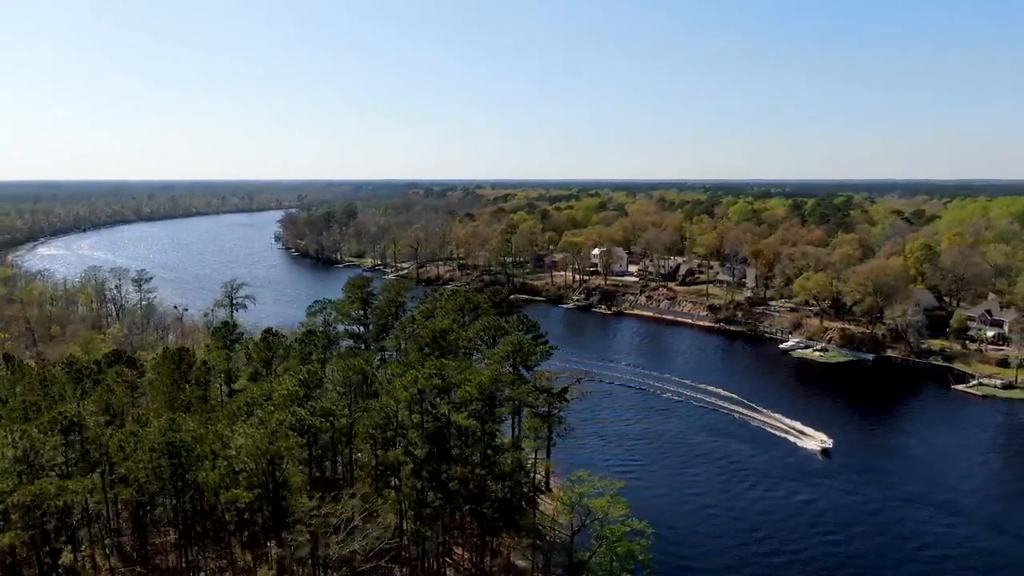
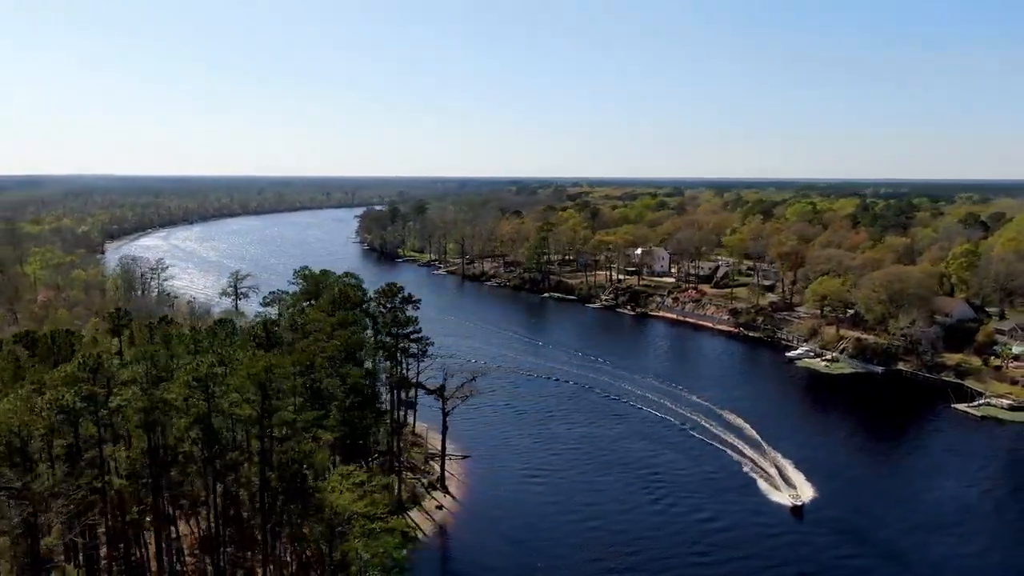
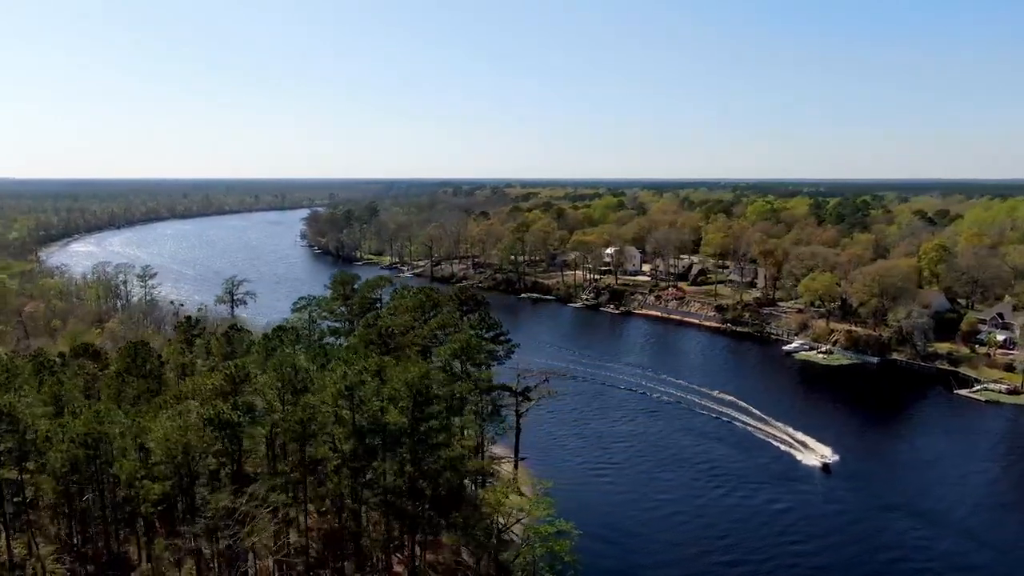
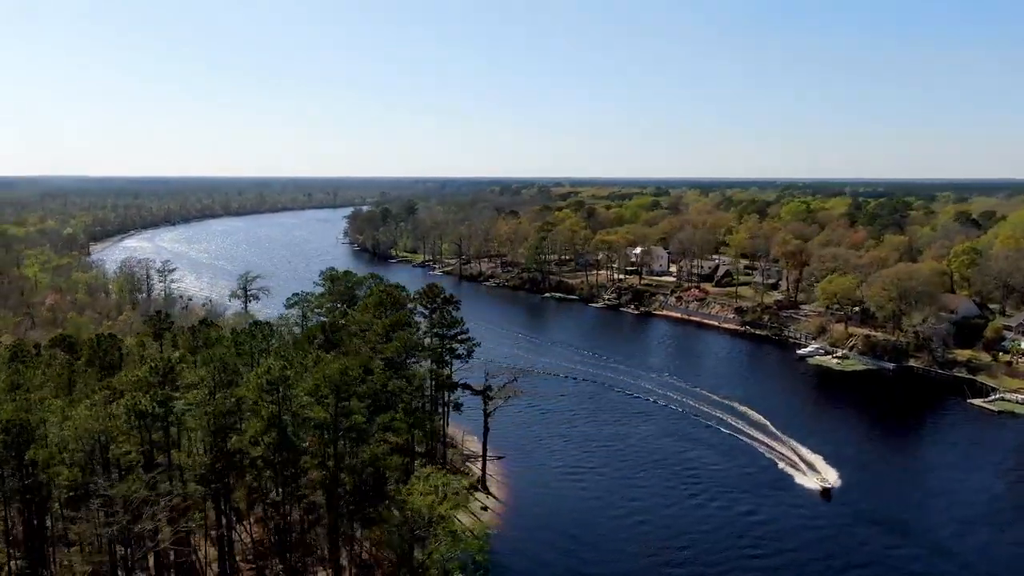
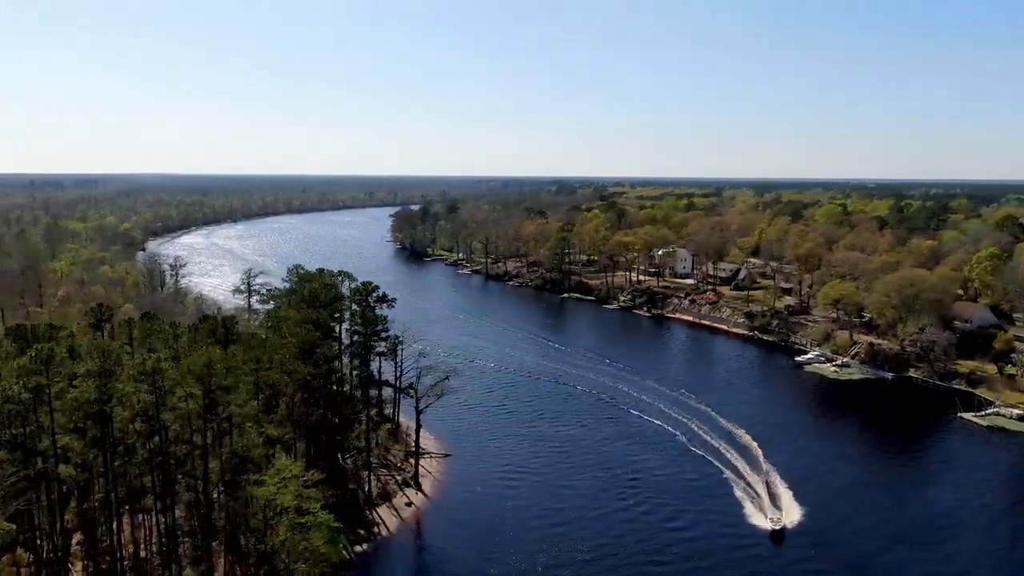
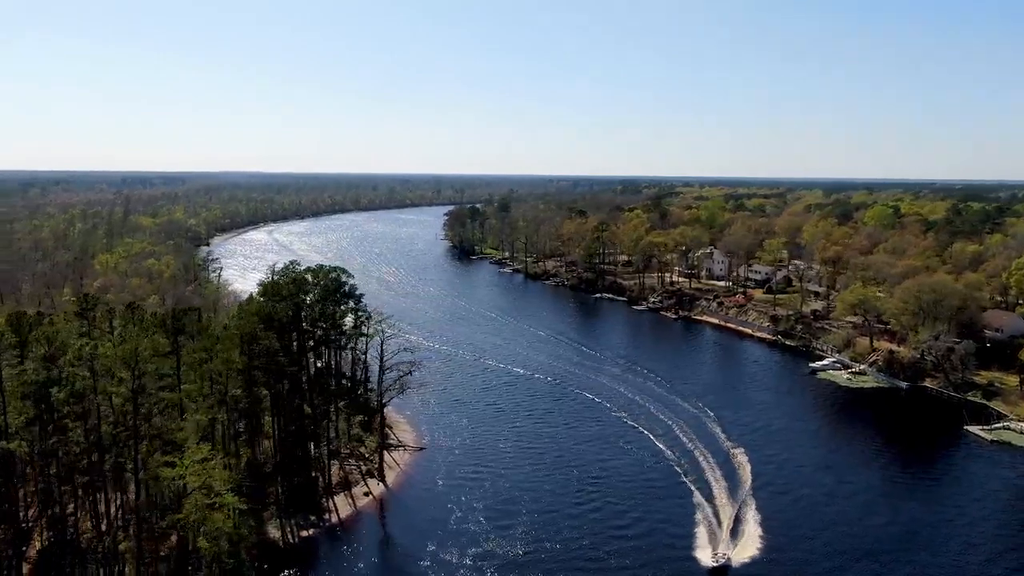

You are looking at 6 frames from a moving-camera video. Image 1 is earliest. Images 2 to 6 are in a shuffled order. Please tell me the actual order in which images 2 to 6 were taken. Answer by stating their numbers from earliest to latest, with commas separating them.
3, 4, 2, 5, 6
